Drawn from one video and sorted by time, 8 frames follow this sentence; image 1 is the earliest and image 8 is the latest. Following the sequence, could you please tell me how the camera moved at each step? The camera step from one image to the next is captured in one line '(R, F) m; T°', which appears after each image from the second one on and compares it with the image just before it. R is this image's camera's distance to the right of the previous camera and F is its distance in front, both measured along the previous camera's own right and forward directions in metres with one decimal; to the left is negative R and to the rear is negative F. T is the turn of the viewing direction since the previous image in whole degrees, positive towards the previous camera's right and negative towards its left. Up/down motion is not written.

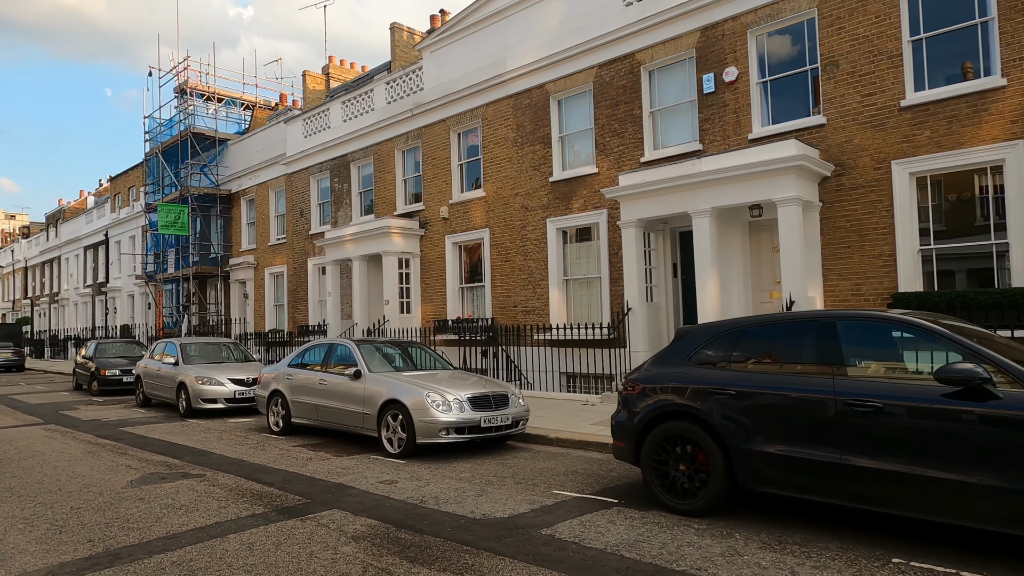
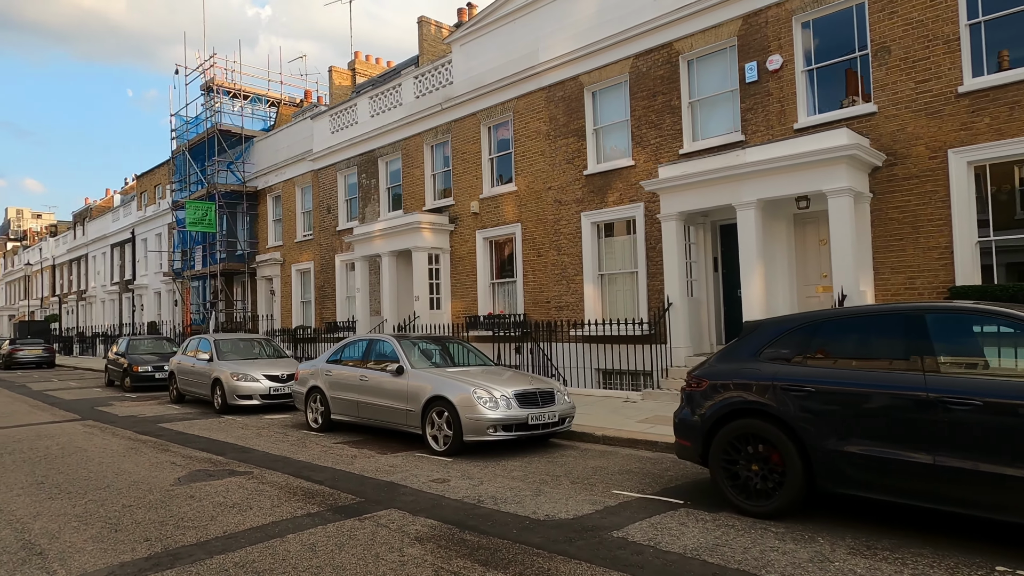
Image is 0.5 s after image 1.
(-0.4, +0.2) m; -1°
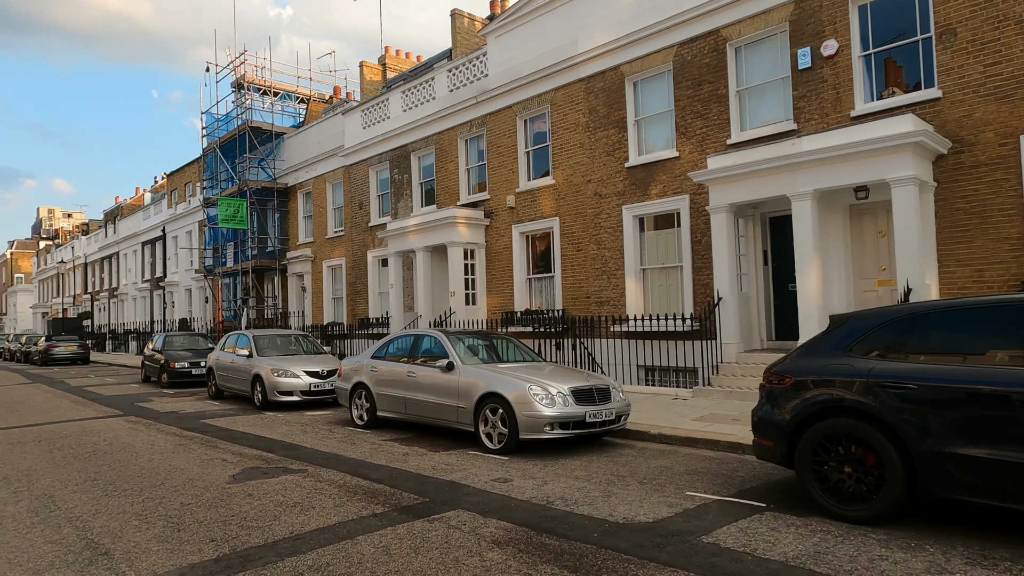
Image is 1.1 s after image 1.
(-0.4, +0.2) m; -2°
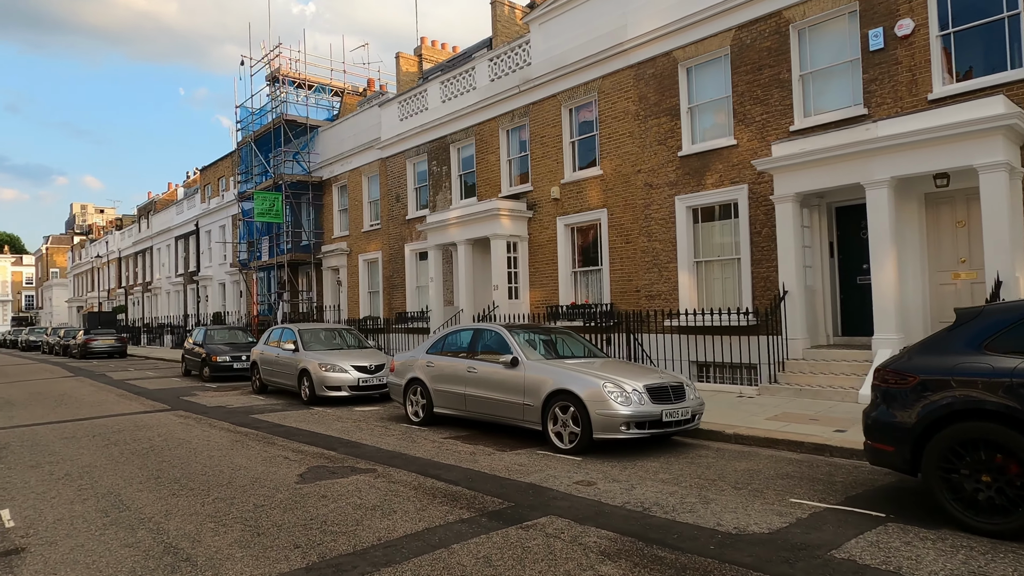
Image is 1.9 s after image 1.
(-0.5, +0.3) m; -2°
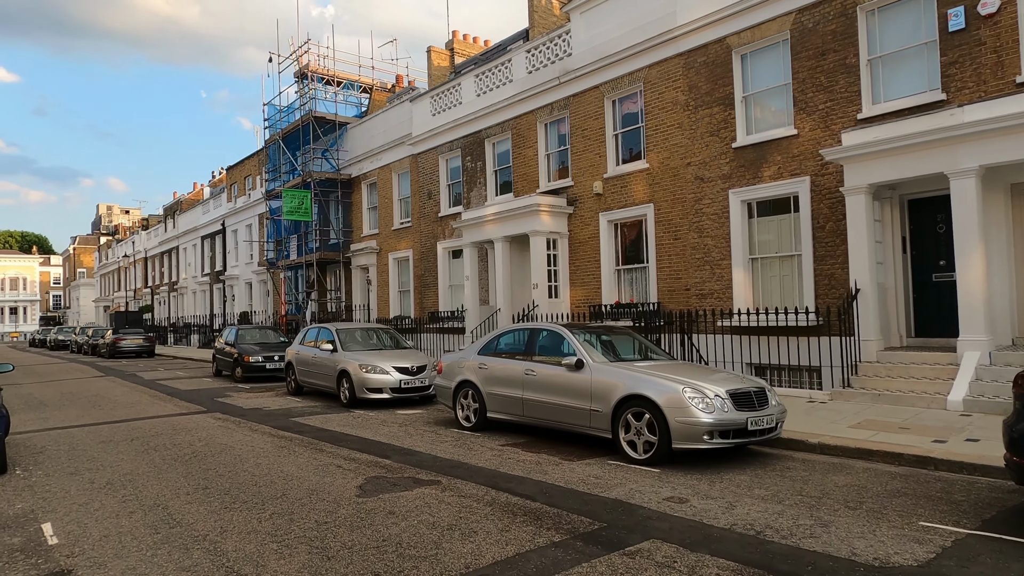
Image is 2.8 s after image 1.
(-0.5, +0.5) m; -2°
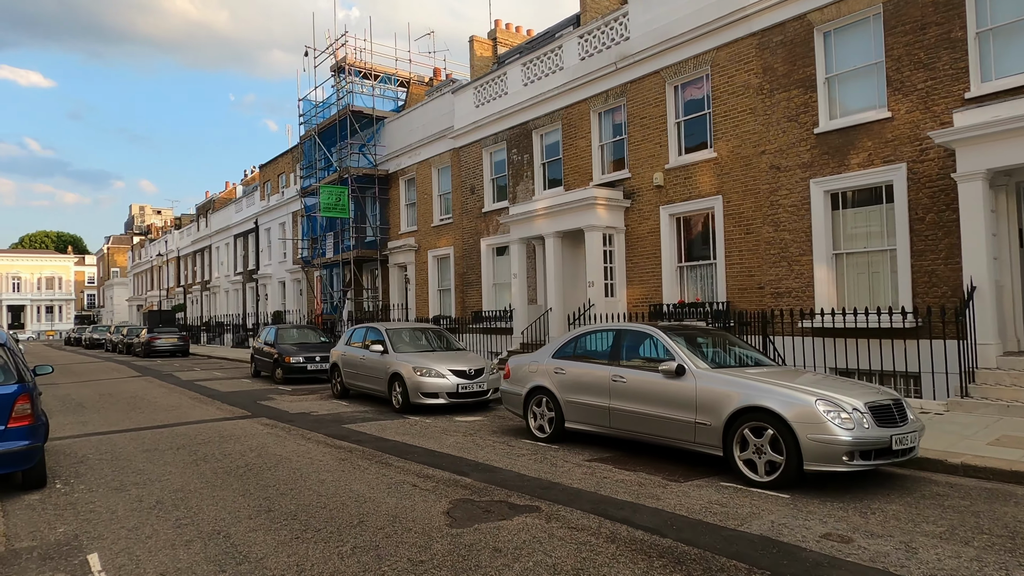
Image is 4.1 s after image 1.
(-0.7, +0.8) m; -2°
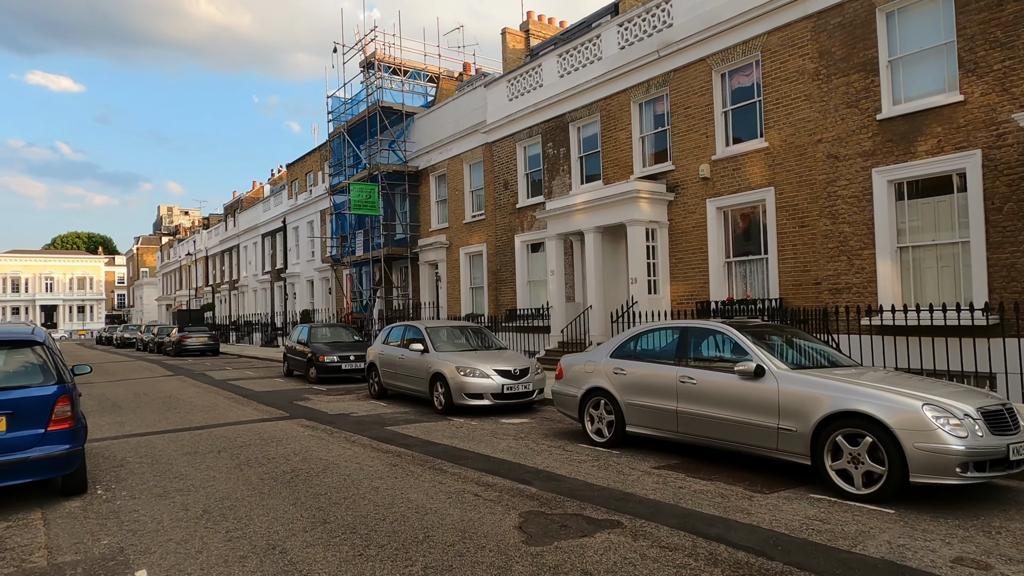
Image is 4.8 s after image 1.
(-0.4, +0.4) m; -2°
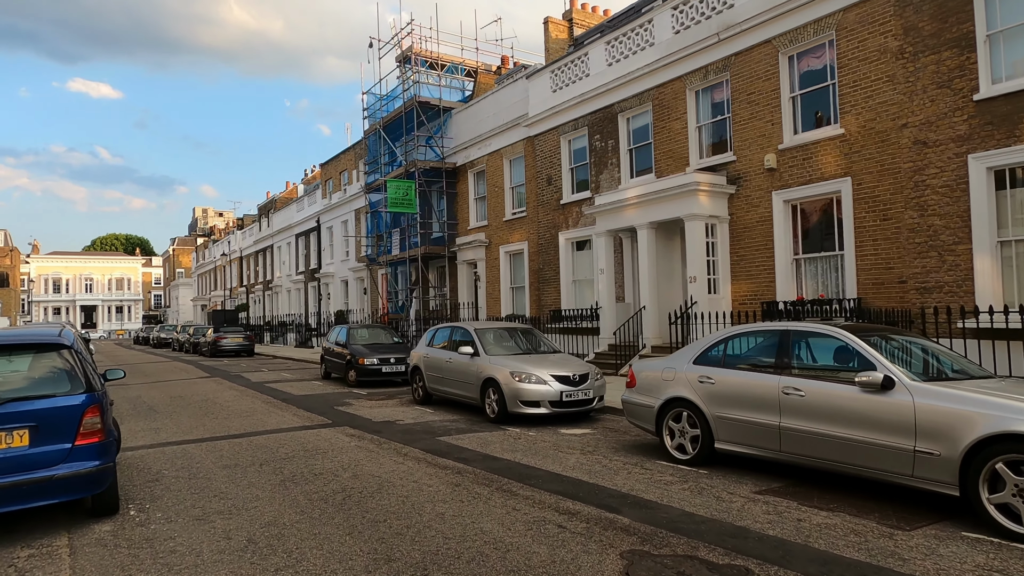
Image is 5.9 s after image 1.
(-0.4, +0.8) m; -2°
